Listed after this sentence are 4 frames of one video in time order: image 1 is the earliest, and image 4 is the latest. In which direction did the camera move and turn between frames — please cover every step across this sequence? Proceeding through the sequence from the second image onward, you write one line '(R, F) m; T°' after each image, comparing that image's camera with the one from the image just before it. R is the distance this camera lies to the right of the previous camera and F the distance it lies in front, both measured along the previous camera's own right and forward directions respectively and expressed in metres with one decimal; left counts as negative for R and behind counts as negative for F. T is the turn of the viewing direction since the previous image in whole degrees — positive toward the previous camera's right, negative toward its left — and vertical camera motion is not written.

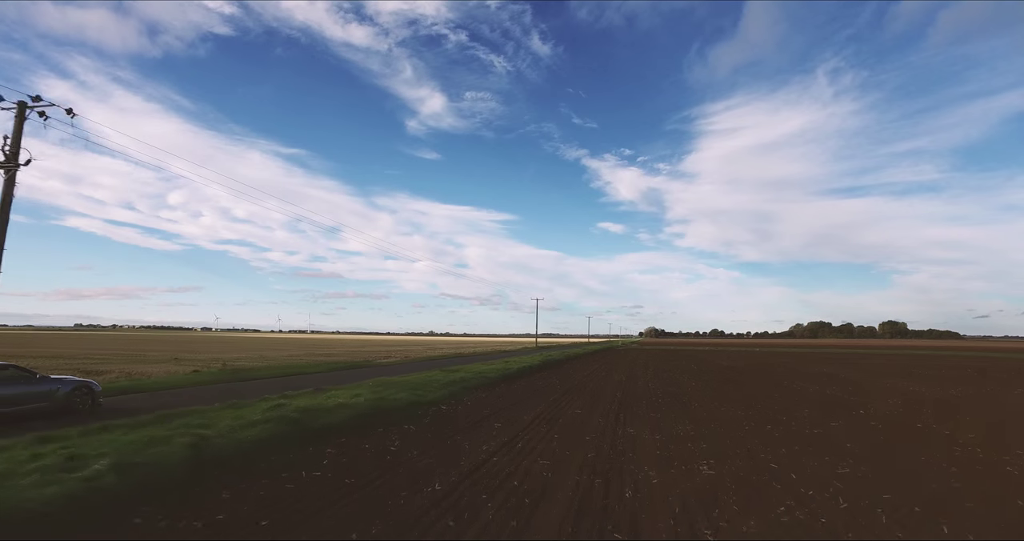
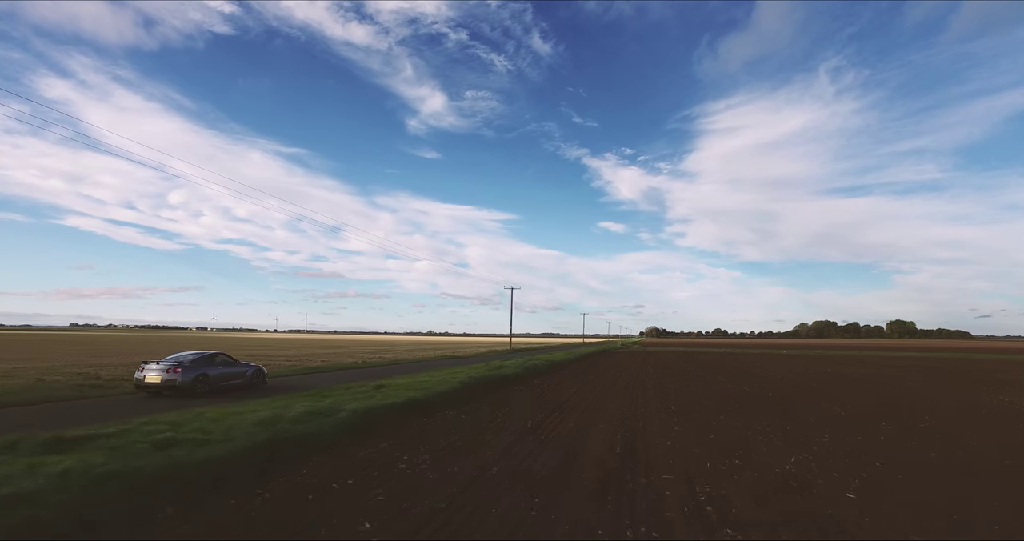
(-0.8, +0.7) m; 0°
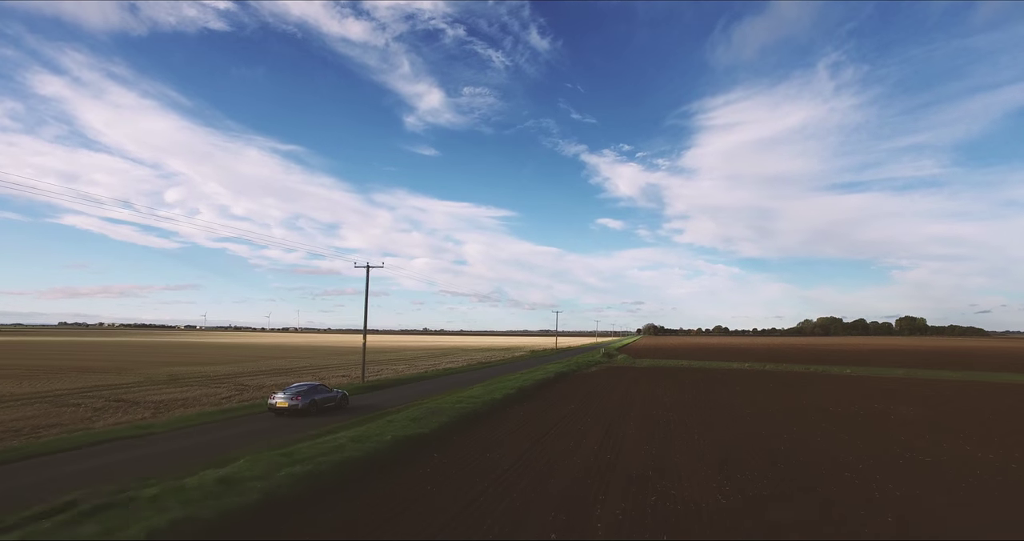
(-2.6, -0.2) m; 0°
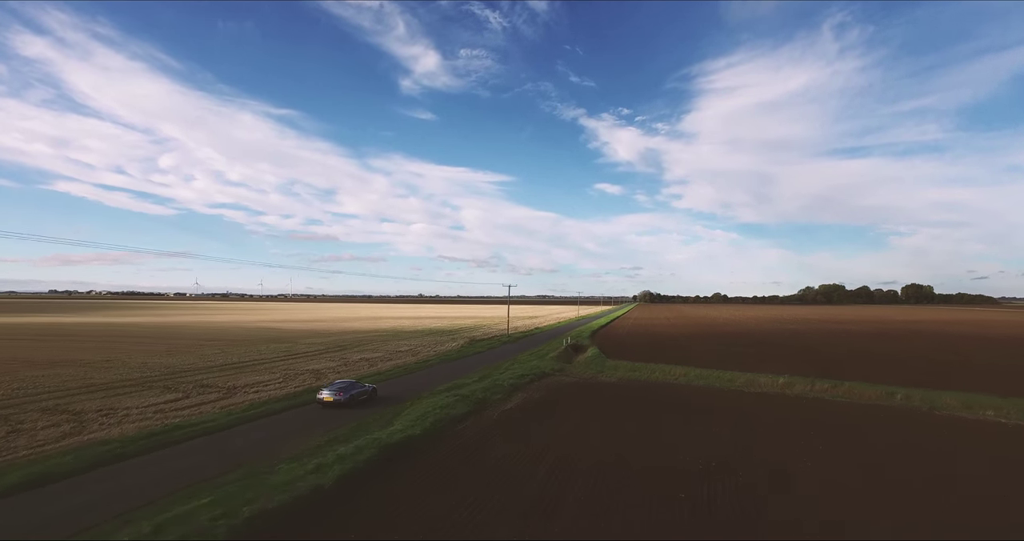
(+0.1, +3.3) m; 0°
